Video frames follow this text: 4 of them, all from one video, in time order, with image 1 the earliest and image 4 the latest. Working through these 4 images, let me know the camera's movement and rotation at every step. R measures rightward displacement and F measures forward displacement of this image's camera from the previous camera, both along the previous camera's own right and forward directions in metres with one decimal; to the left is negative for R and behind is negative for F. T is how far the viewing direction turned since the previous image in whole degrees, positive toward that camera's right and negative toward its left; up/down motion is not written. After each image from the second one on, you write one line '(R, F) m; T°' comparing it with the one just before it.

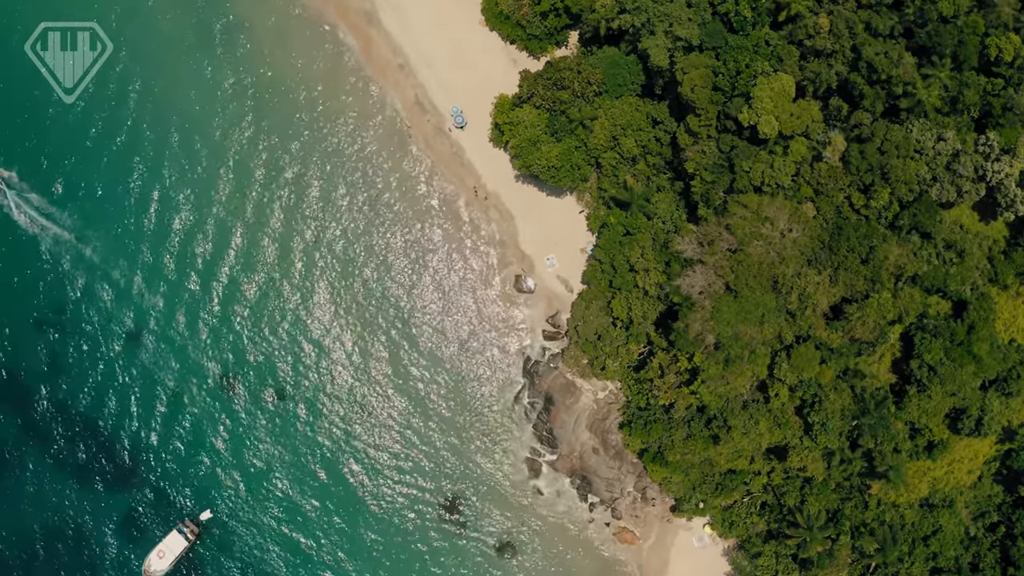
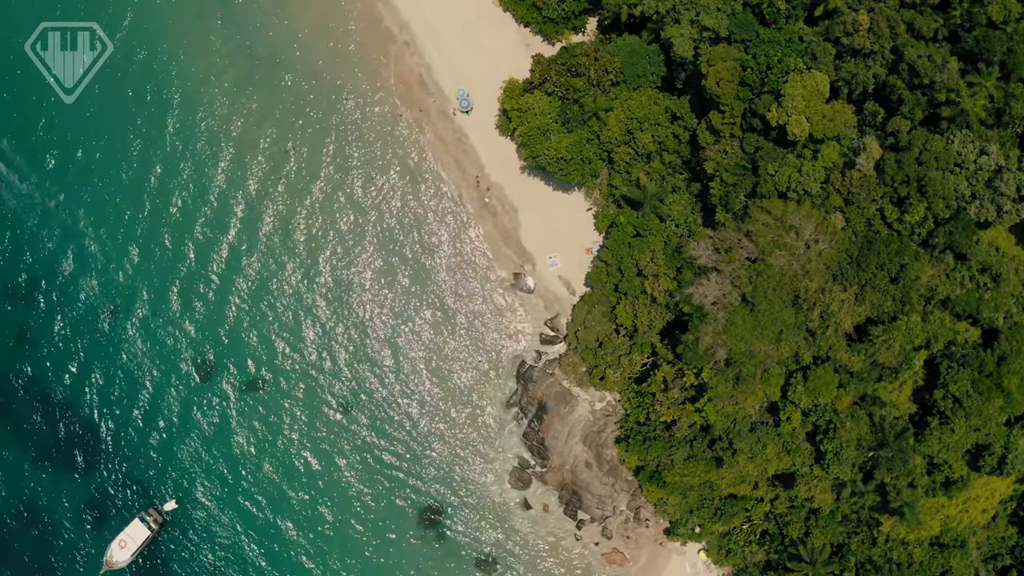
(+0.1, +2.5) m; 0°
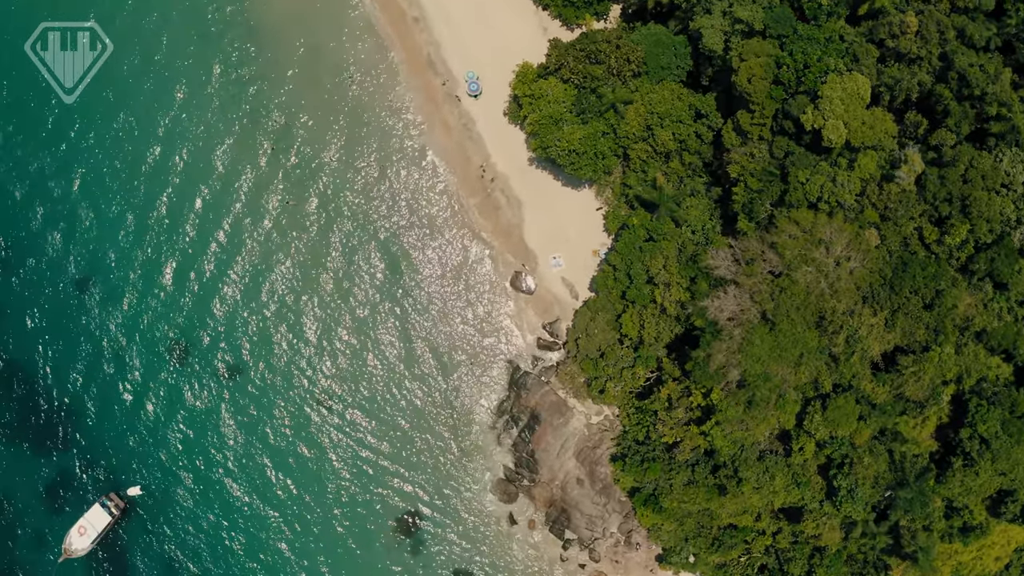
(+0.1, +2.5) m; 0°
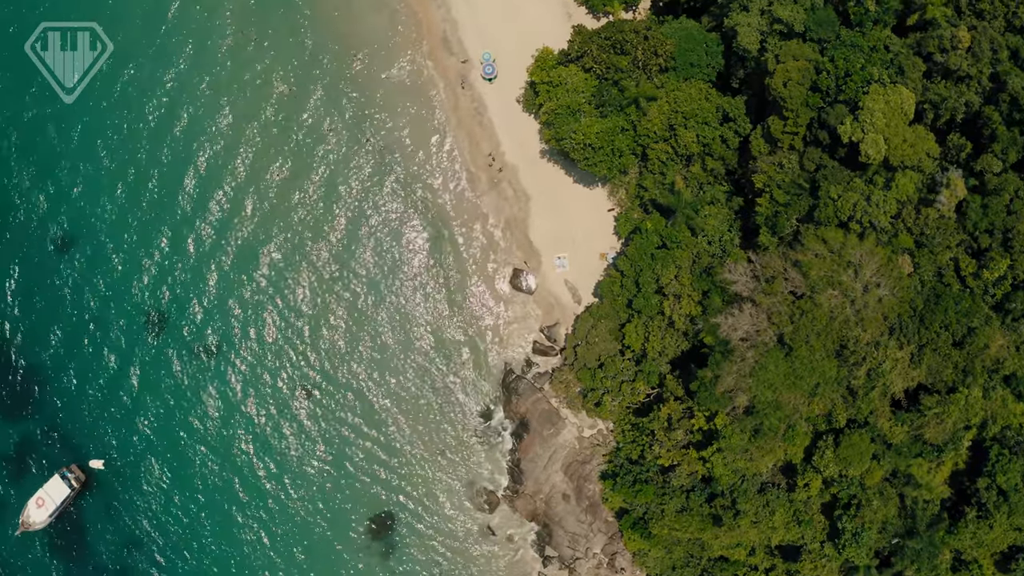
(+0.1, +2.0) m; 0°
